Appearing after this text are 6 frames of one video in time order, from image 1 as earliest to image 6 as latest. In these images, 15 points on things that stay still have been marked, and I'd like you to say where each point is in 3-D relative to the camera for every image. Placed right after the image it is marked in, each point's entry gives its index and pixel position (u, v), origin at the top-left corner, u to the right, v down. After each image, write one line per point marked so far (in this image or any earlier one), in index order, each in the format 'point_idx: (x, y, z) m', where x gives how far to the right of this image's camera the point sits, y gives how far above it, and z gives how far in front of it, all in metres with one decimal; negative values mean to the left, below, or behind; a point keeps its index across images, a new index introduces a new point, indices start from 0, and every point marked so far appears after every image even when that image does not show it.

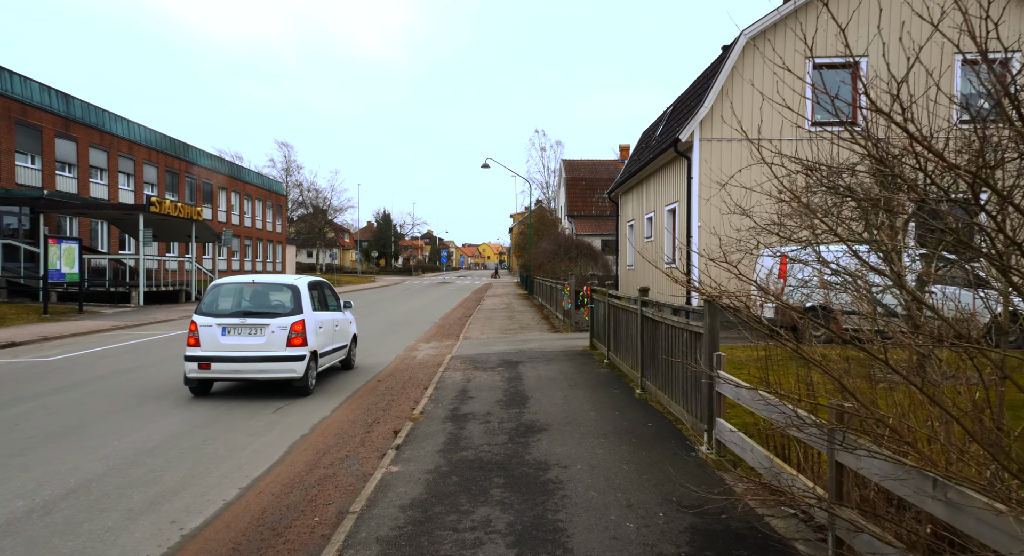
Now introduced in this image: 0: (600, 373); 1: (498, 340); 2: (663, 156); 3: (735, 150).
0: (+1.3, -1.4, +8.5) m
1: (-0.3, -1.4, +13.1) m
2: (+4.2, +3.4, +15.8) m
3: (+5.5, +3.1, +13.9) m
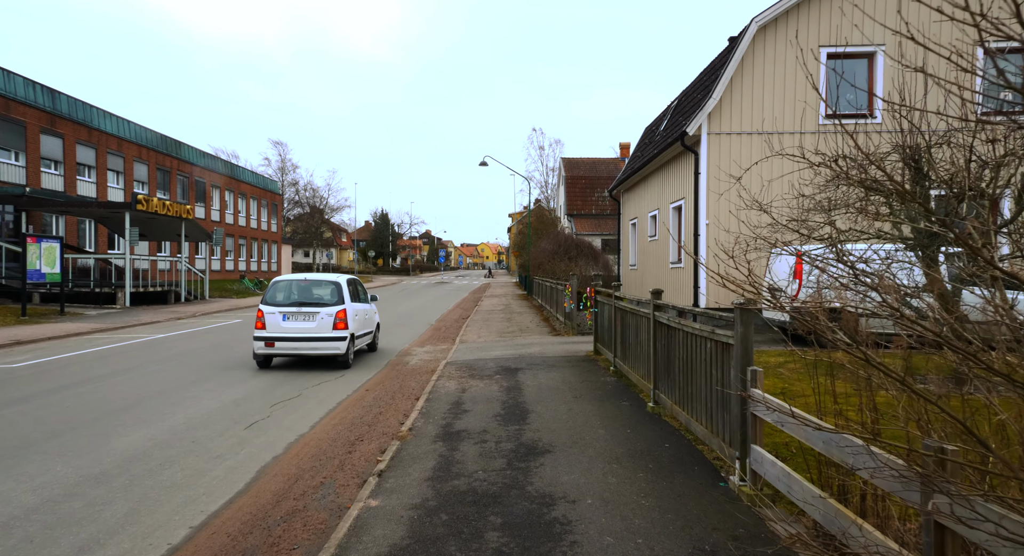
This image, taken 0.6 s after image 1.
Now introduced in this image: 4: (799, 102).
0: (+1.3, -1.4, +7.8) m
1: (-0.4, -1.5, +12.4) m
2: (+4.2, +3.4, +15.2) m
3: (+5.4, +3.1, +13.2) m
4: (+6.6, +4.1, +13.1) m
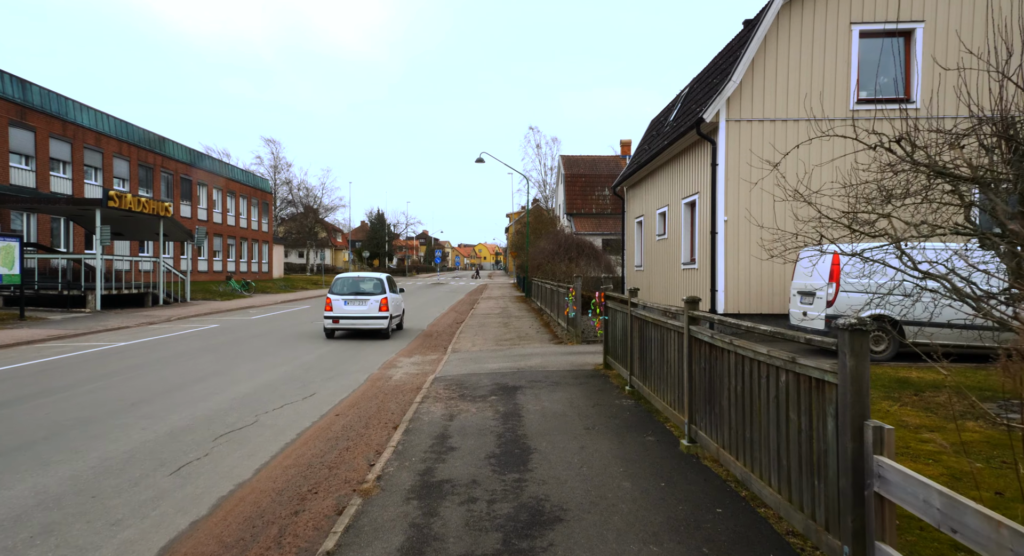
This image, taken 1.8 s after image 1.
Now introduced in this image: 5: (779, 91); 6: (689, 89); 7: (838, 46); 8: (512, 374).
0: (+1.3, -1.5, +6.5) m
1: (-0.4, -1.5, +11.1) m
2: (+4.1, +3.3, +13.9) m
3: (+5.4, +3.1, +11.9) m
4: (+6.6, +4.0, +11.8) m
5: (+5.6, +3.9, +11.9) m
6: (+4.8, +5.1, +15.2) m
7: (+6.7, +4.8, +11.7) m
8: (0.0, -1.5, +9.0) m
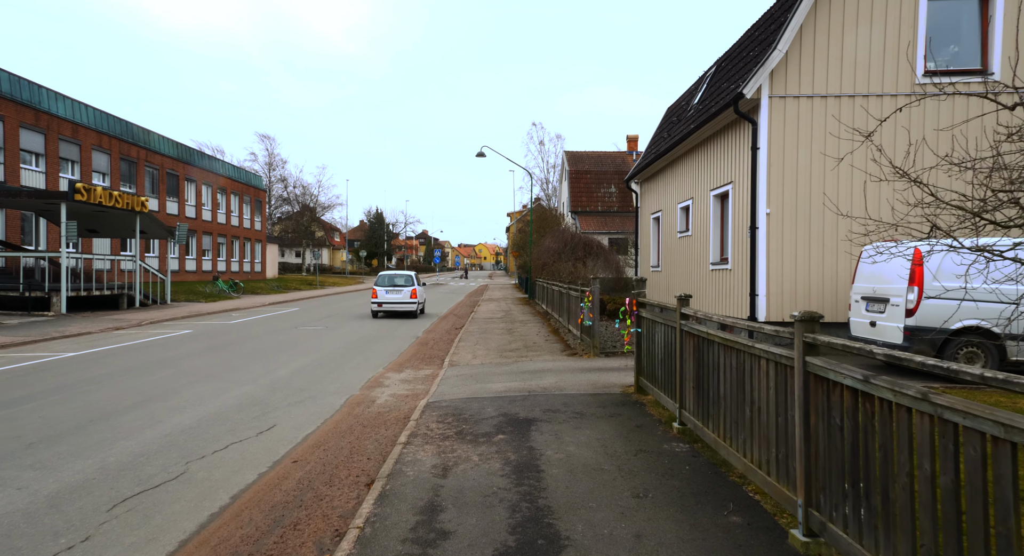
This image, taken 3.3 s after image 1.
0: (+1.4, -1.5, +4.8) m
1: (-0.3, -1.5, +9.4) m
2: (+4.3, +3.3, +12.2) m
3: (+5.5, +3.0, +10.2) m
4: (+6.7, +4.0, +10.1) m
5: (+5.8, +3.9, +10.2) m
6: (+4.9, +5.1, +13.5) m
7: (+6.9, +4.7, +10.0) m
8: (+0.1, -1.6, +7.3) m
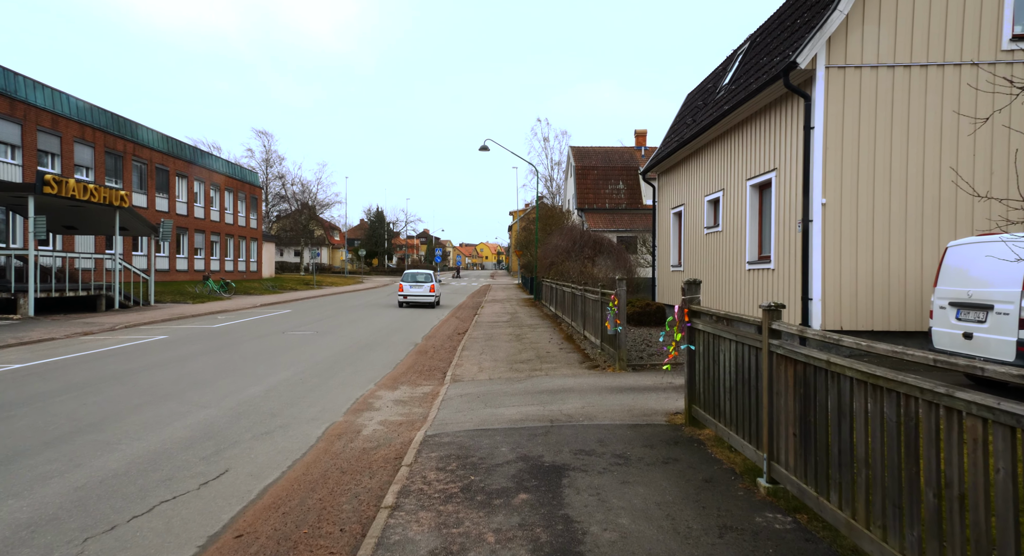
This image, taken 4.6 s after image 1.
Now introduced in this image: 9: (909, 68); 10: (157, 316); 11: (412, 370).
0: (+1.6, -1.5, +3.3) m
1: (-0.1, -1.6, +7.9) m
2: (+4.5, +3.3, +10.7) m
3: (+5.7, +3.0, +8.7) m
4: (+6.9, +4.0, +8.6) m
5: (+6.0, +3.9, +8.7) m
6: (+5.2, +5.1, +12.0) m
7: (+7.1, +4.7, +8.5) m
8: (+0.3, -1.6, +5.8) m
9: (+6.1, +3.2, +8.7) m
10: (-12.2, -1.3, +19.5) m
11: (-1.8, -1.6, +10.1) m
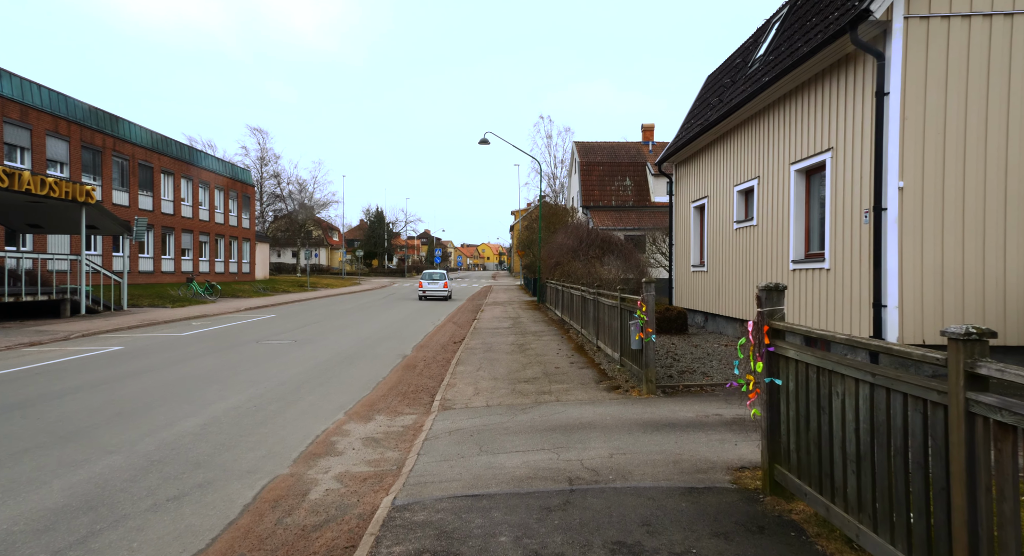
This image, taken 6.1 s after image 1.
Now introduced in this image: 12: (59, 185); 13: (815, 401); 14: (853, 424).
0: (+1.6, -1.6, +1.5) m
1: (0.0, -1.6, +6.2) m
2: (+4.5, +3.2, +8.9) m
3: (+5.8, +3.0, +7.0) m
4: (+6.9, +3.9, +6.8) m
5: (+6.0, +3.9, +6.9) m
6: (+5.2, +5.1, +10.3) m
7: (+7.1, +4.7, +6.7) m
8: (+0.3, -1.6, +4.1) m
9: (+6.1, +3.2, +7.0) m
10: (-12.1, -1.4, +17.8) m
11: (-1.8, -1.7, +8.4) m
12: (-13.9, +2.9, +17.4) m
13: (+1.9, -0.8, +3.5) m
14: (+1.9, -0.8, +3.1) m
